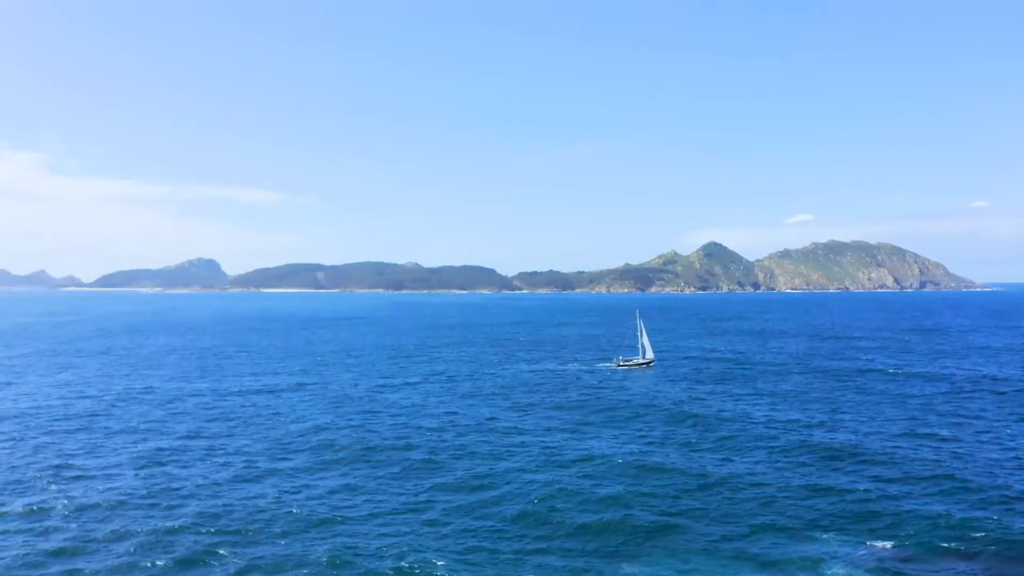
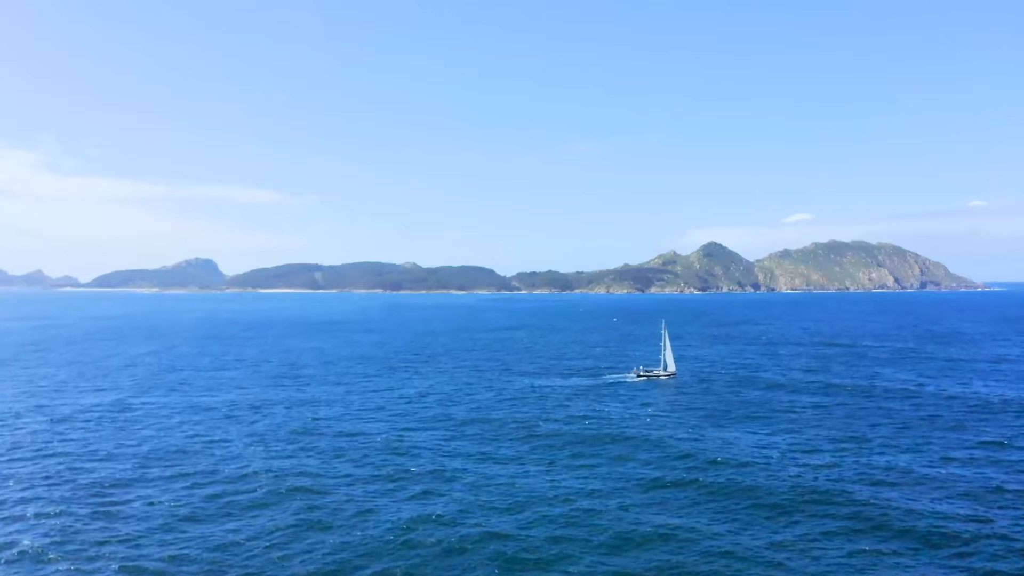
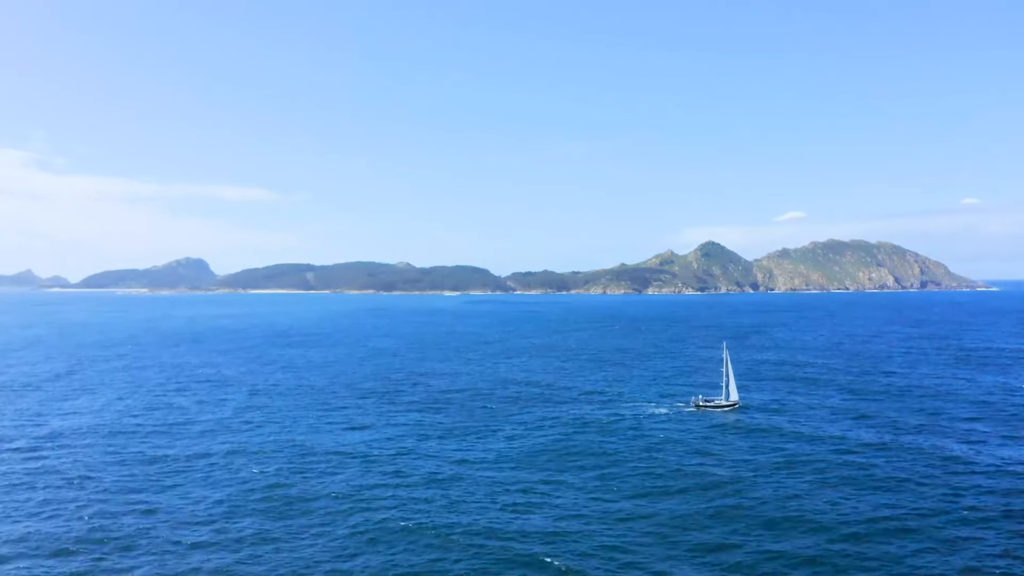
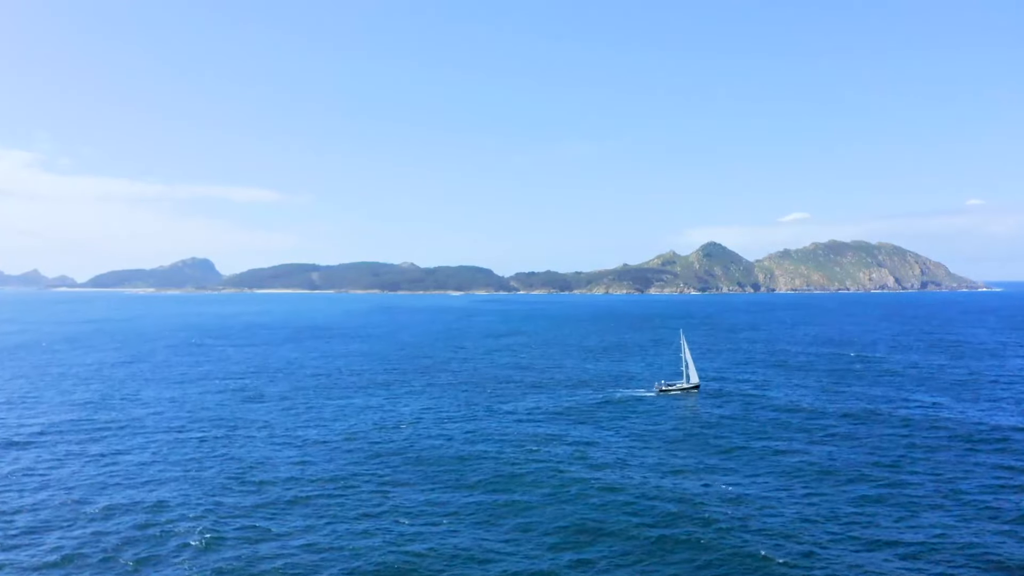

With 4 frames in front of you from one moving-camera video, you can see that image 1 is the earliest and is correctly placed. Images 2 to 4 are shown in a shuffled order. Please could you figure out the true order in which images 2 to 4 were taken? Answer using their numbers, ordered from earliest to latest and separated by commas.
2, 4, 3
